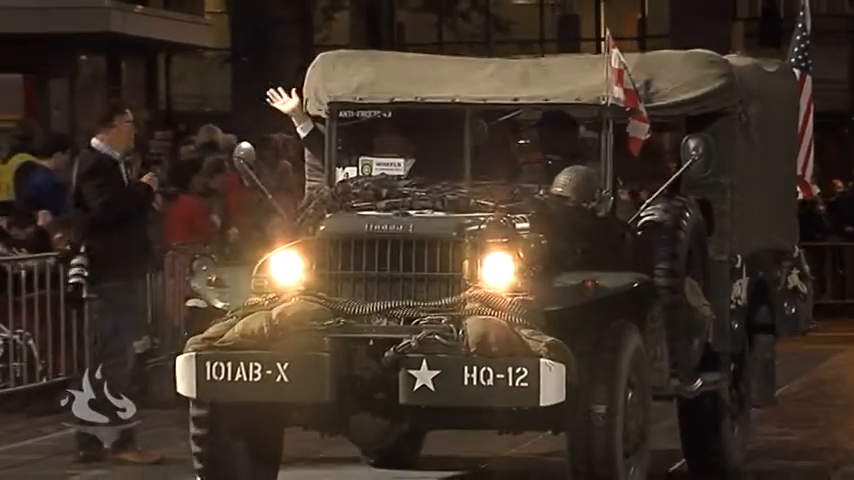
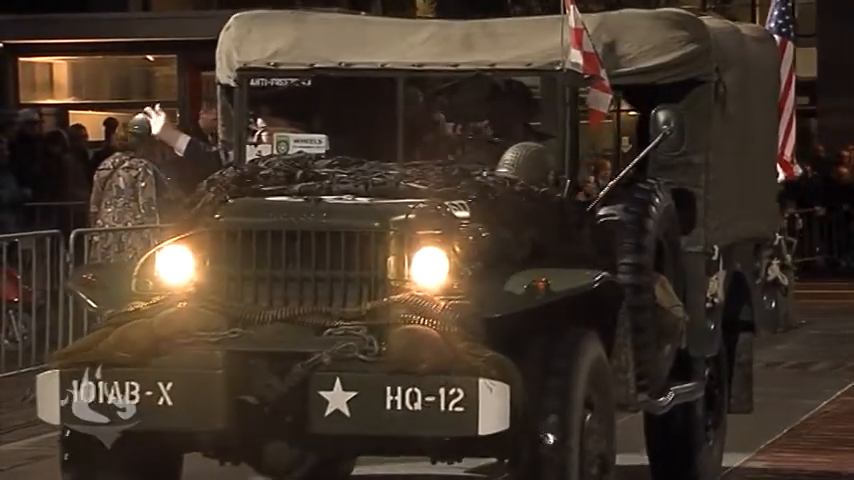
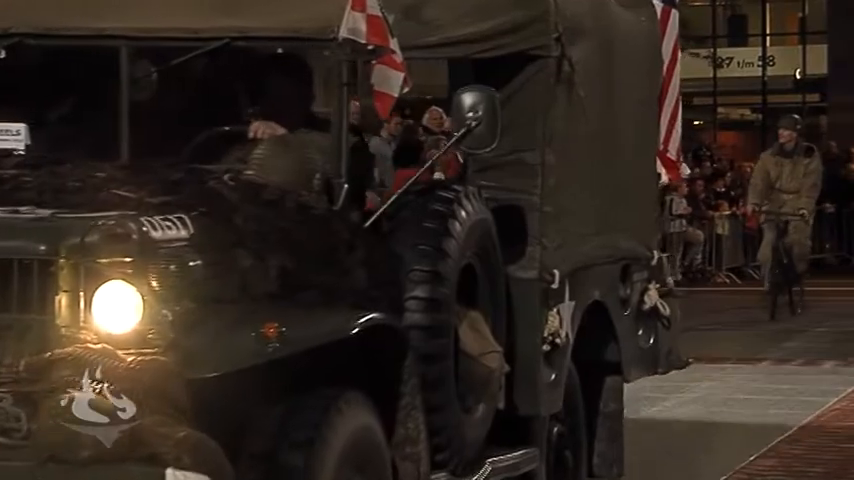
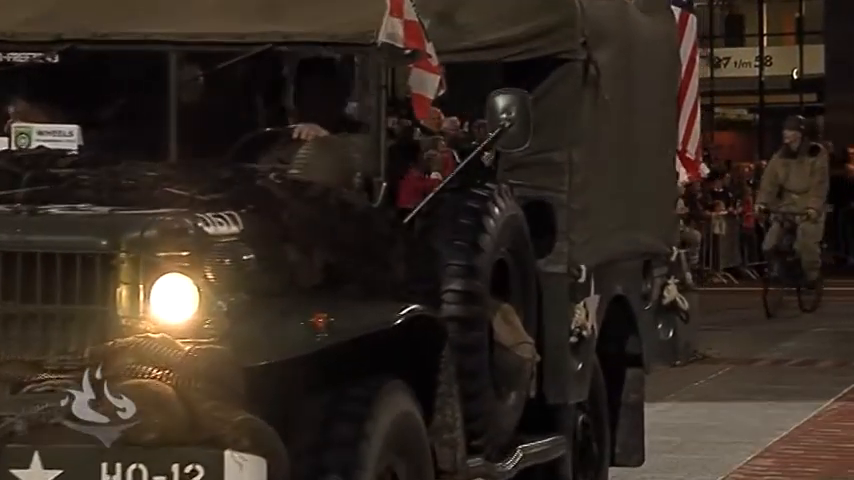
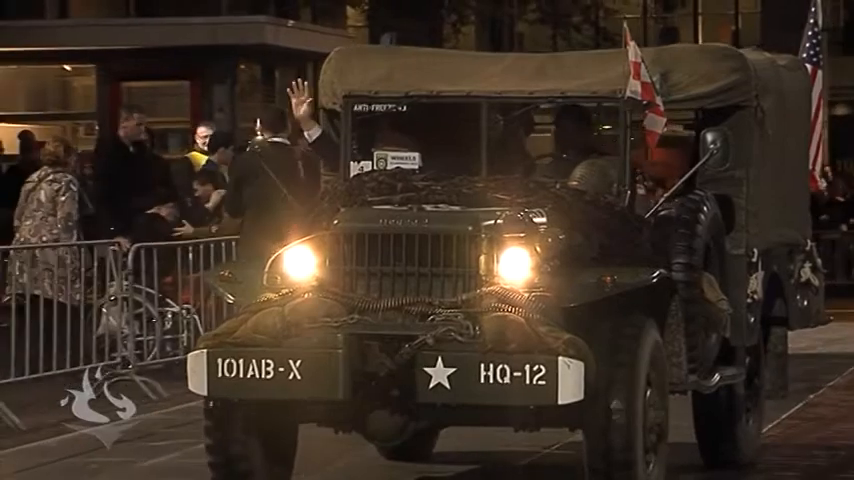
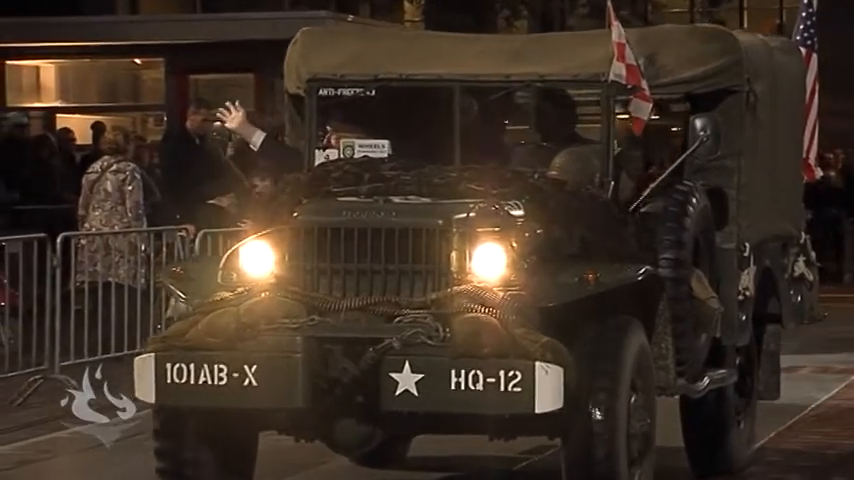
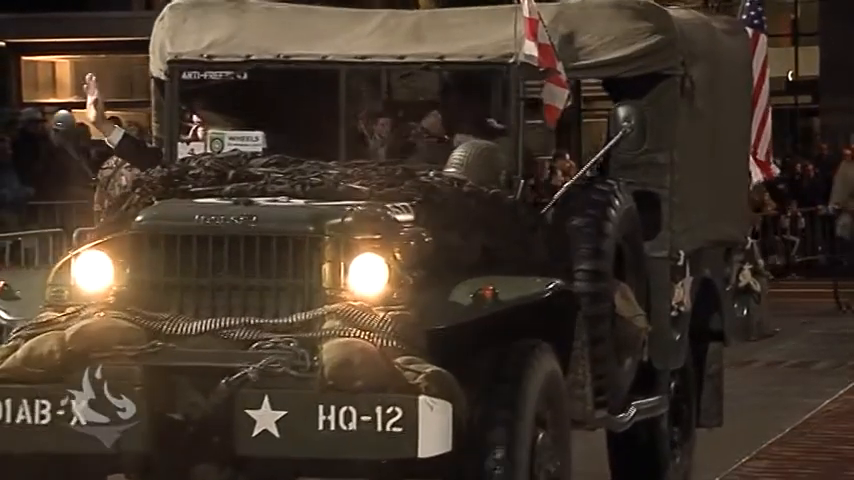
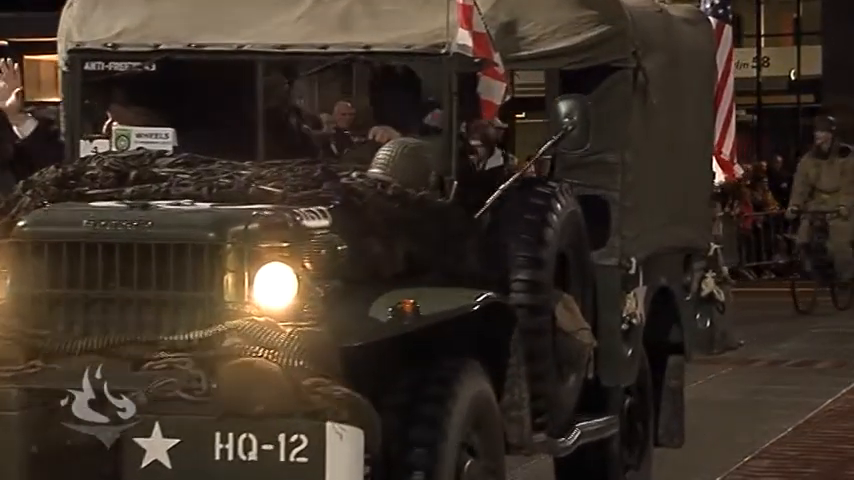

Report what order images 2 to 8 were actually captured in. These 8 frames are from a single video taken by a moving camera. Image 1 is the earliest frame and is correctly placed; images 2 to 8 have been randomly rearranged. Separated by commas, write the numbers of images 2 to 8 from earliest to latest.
5, 6, 2, 7, 8, 4, 3
